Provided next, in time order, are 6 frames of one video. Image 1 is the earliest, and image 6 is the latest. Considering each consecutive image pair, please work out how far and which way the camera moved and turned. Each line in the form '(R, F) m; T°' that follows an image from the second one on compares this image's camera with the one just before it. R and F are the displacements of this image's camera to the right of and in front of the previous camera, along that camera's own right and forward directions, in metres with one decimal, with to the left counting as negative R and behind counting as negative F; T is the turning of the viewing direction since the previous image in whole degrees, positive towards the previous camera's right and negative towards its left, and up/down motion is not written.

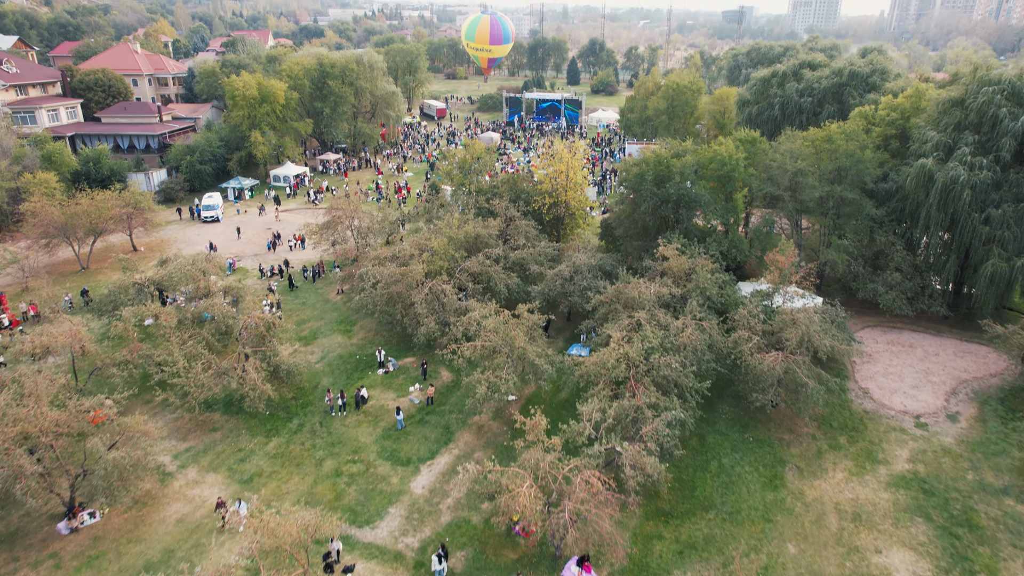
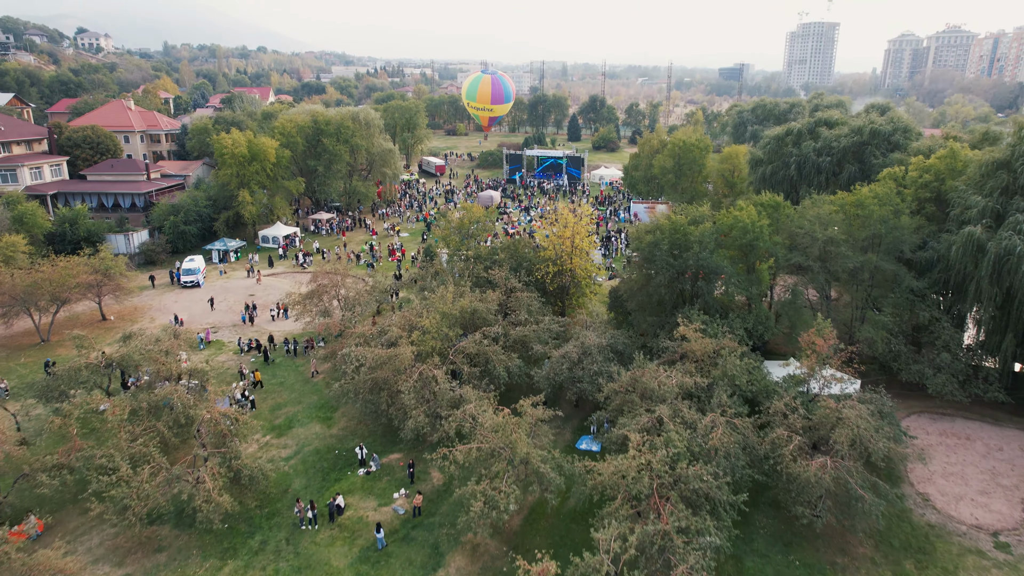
(0.0, +2.5) m; 0°
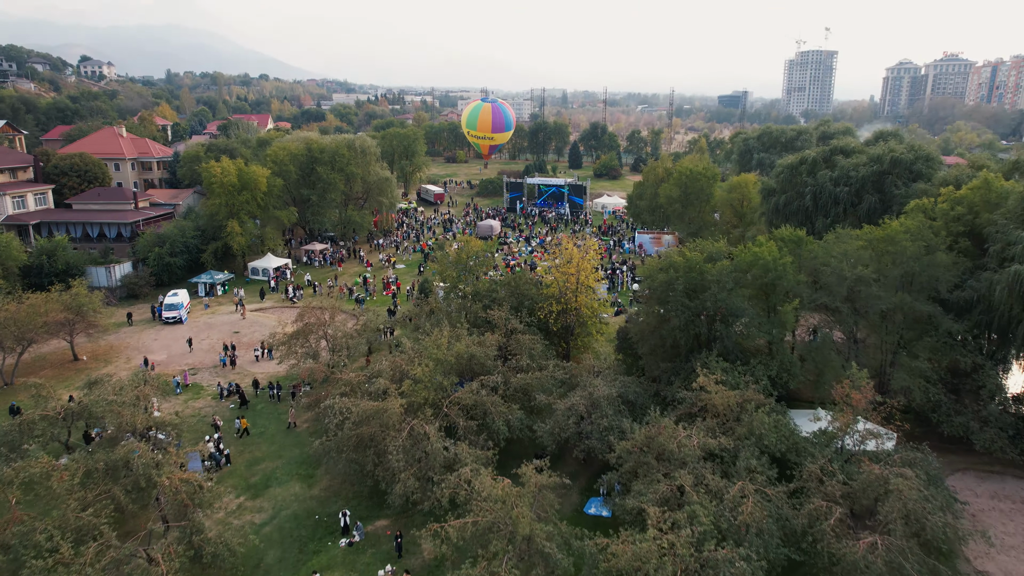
(0.0, +1.8) m; 0°
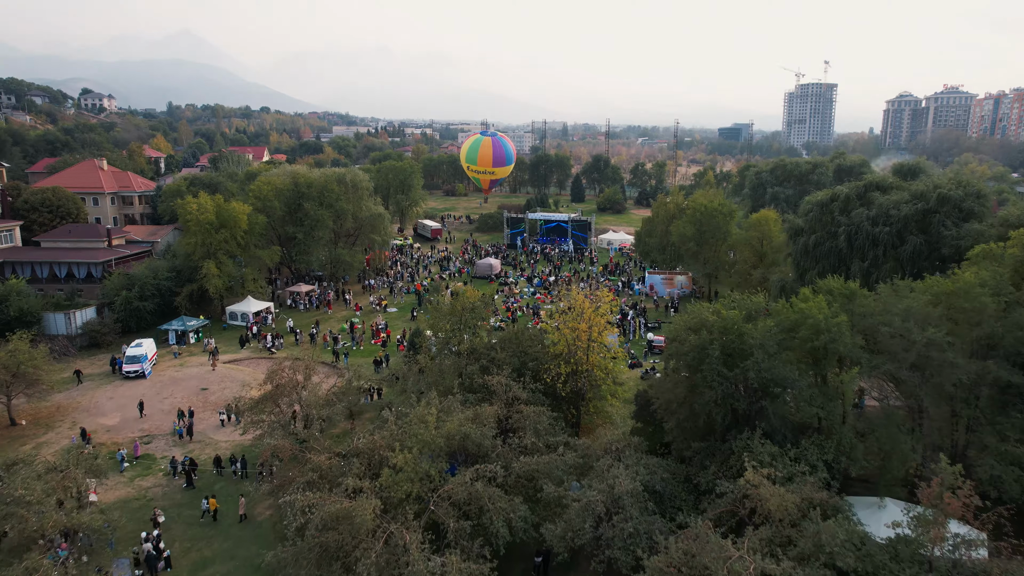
(0.0, +3.3) m; 0°
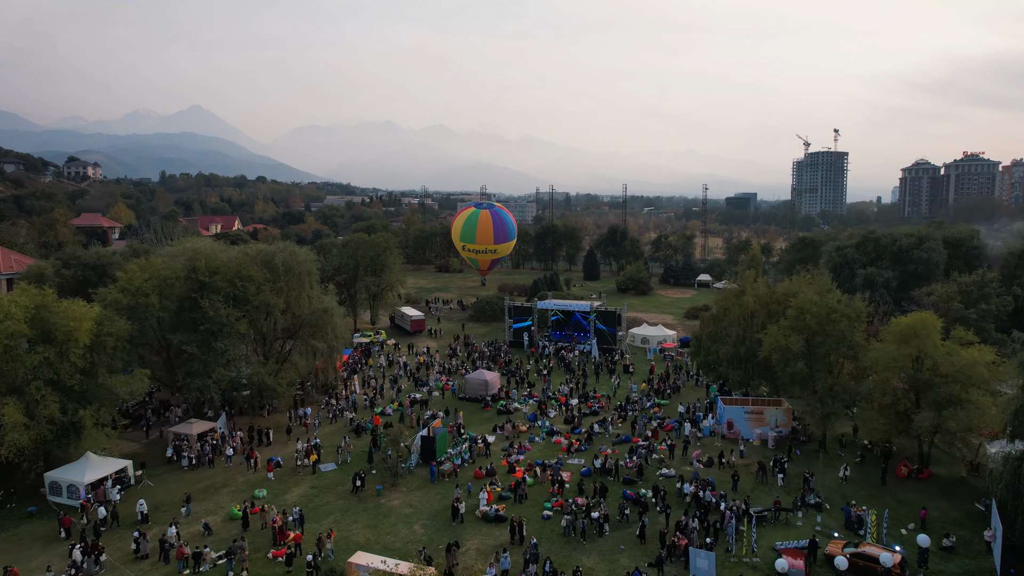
(-0.1, +14.4) m; 0°
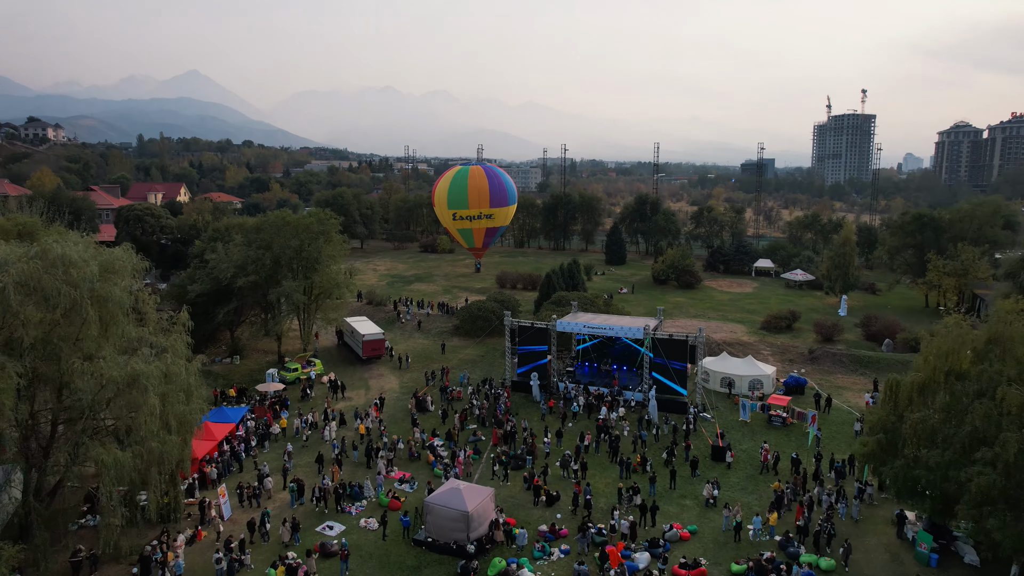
(-0.1, +17.5) m; 0°
